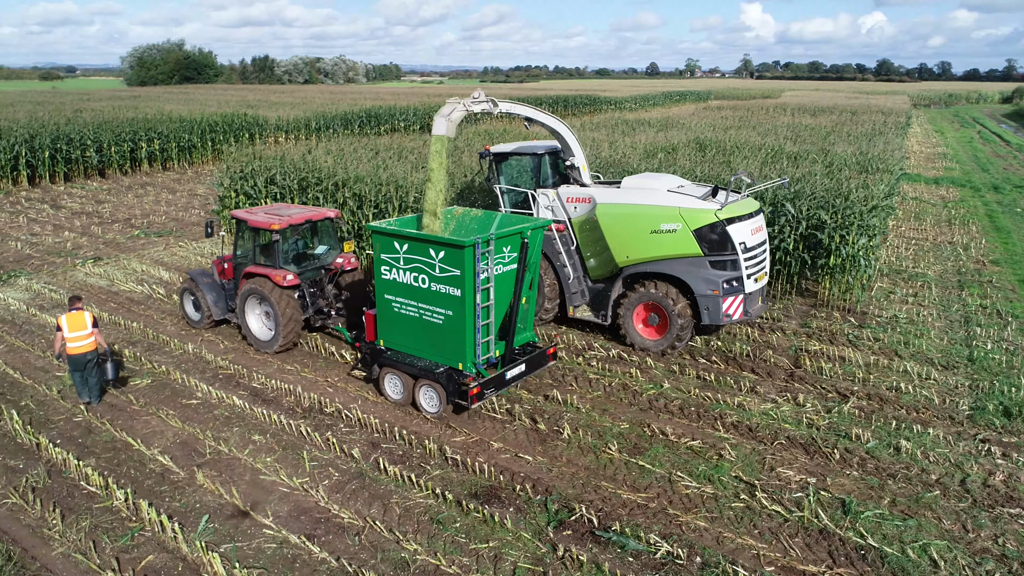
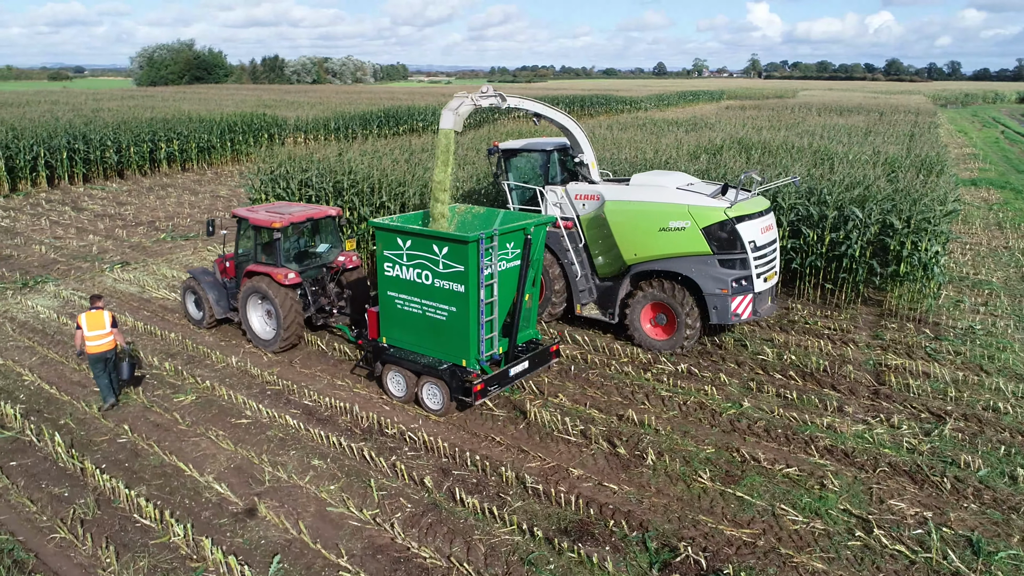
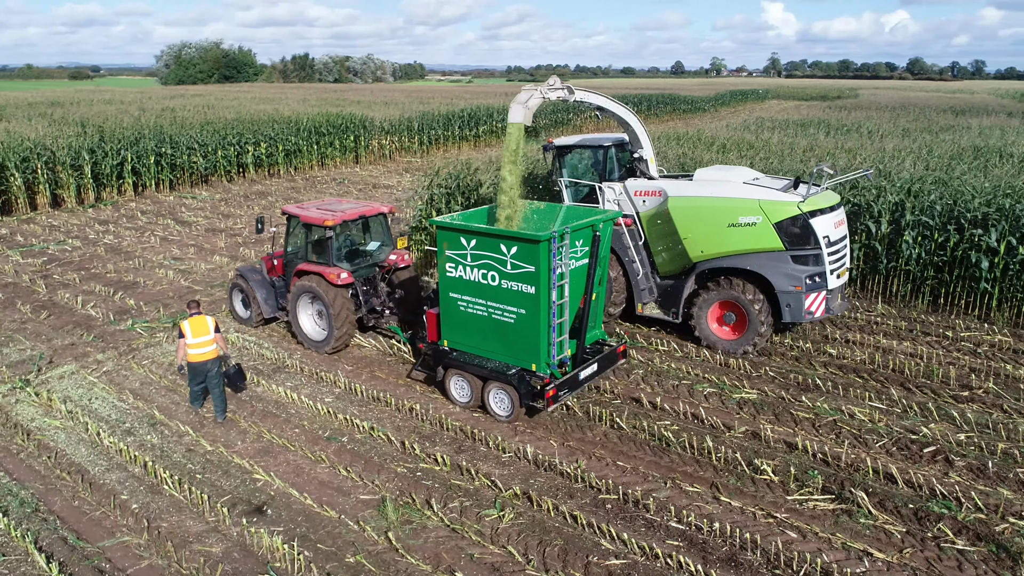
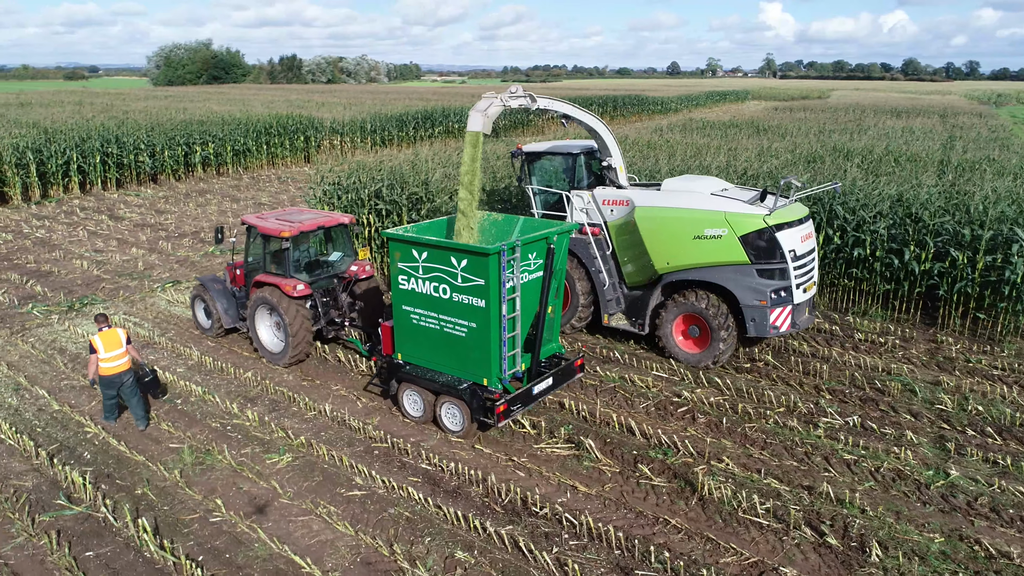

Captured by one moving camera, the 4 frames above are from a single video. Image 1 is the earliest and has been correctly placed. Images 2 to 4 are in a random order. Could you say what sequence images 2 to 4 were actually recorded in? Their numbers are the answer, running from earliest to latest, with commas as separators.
2, 4, 3
